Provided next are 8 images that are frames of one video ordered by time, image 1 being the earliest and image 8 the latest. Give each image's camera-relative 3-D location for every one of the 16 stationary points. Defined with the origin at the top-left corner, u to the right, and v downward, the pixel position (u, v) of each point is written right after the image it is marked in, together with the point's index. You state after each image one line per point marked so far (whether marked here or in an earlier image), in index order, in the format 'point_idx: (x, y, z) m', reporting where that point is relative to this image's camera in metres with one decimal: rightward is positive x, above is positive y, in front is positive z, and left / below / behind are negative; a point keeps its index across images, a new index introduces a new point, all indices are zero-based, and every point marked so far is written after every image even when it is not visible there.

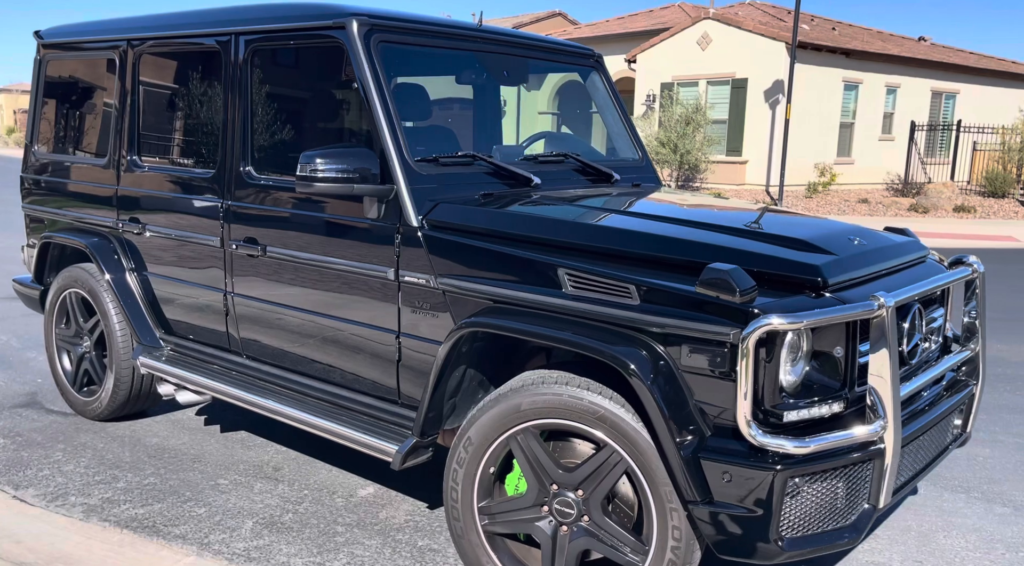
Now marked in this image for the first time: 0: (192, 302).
0: (-1.6, -0.1, +4.2) m
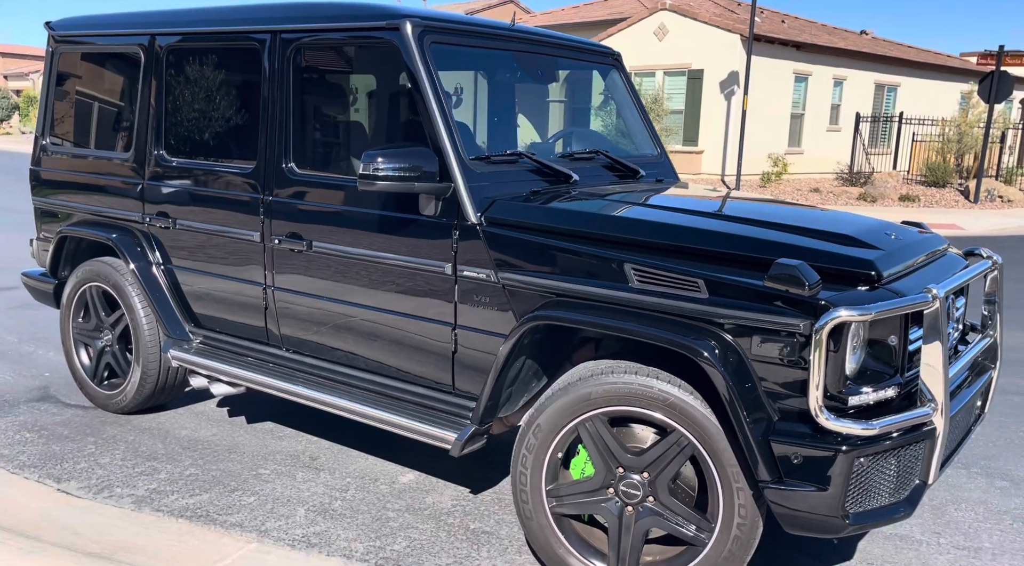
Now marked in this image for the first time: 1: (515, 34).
0: (-1.4, -0.1, +4.2) m
1: (0.0, +1.2, +4.0) m
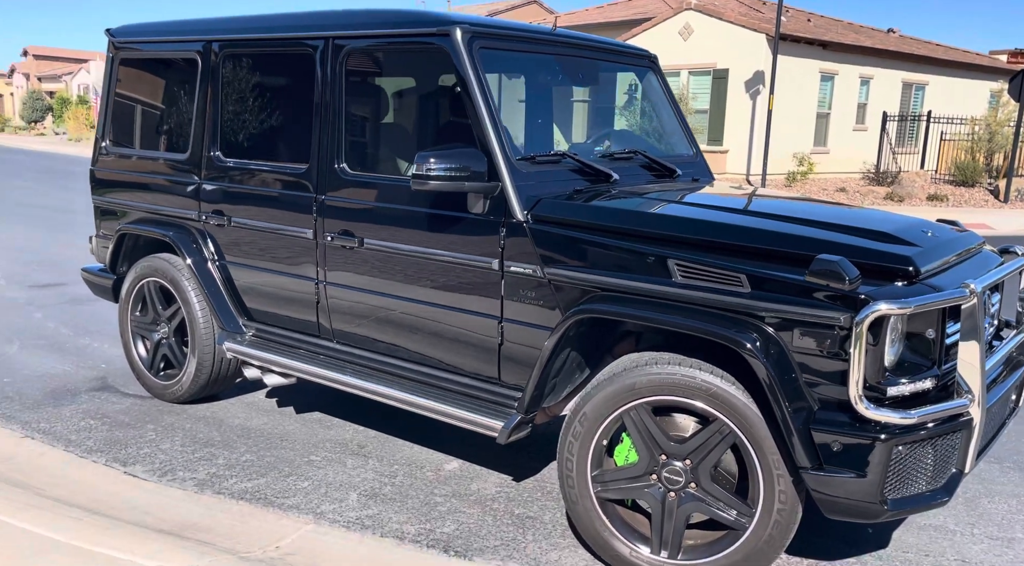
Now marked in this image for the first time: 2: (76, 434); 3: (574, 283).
0: (-1.2, 0.0, +4.4) m
1: (+0.2, +1.2, +4.1) m
2: (-2.2, -0.8, +4.2) m
3: (+0.2, 0.0, +3.3) m
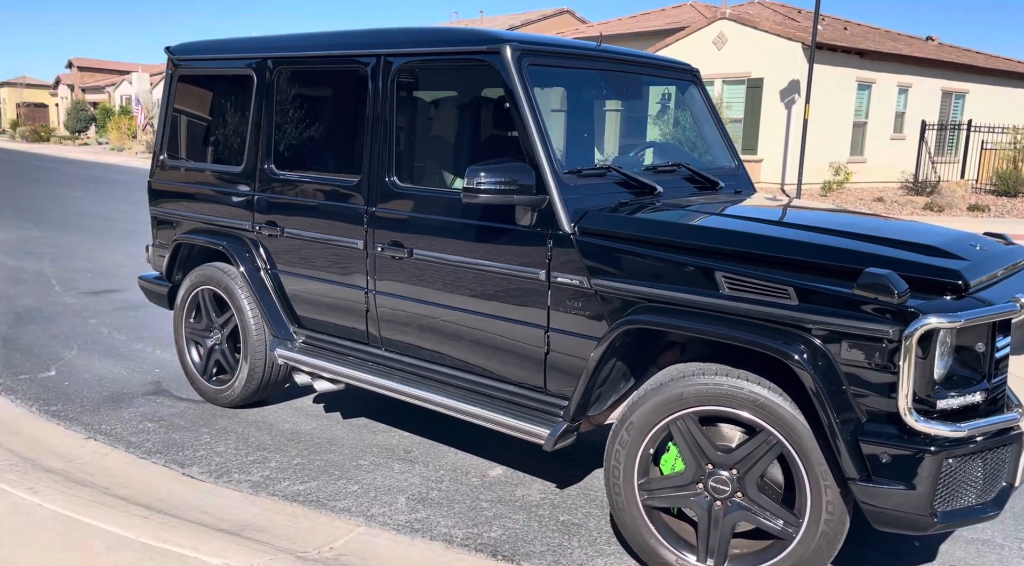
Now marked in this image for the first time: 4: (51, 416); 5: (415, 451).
0: (-1.0, -0.1, +4.5) m
1: (+0.4, +1.1, +4.2) m
2: (-1.9, -0.8, +4.4) m
3: (+0.4, 0.0, +3.4) m
4: (-2.6, -0.8, +4.9) m
5: (-0.5, -0.9, +4.5) m
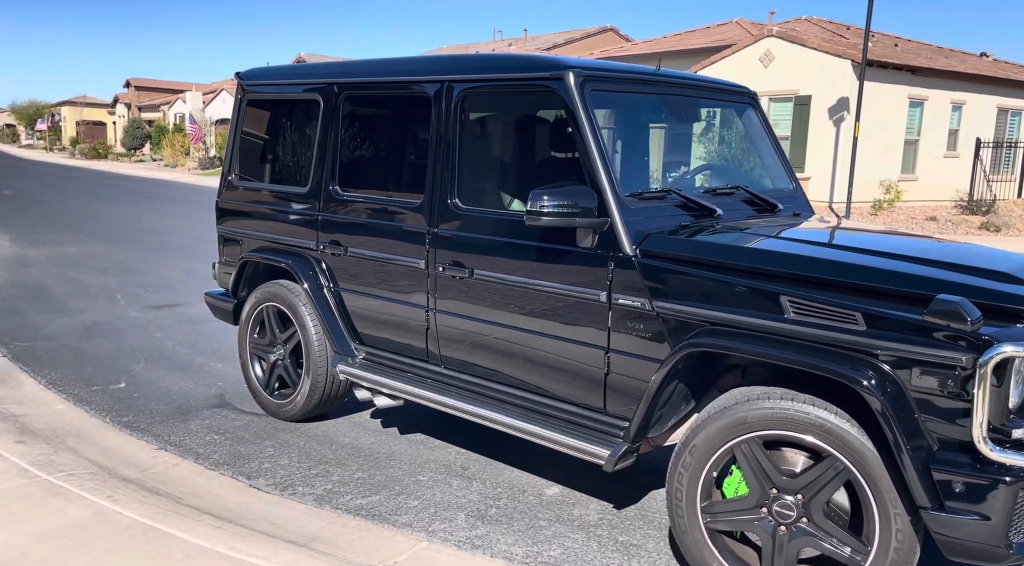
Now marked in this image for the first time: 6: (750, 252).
0: (-0.7, -0.2, +4.6) m
1: (+0.8, +1.0, +4.3) m
2: (-1.6, -0.9, +4.5) m
3: (+0.7, -0.1, +3.4) m
4: (-2.3, -0.9, +5.1) m
5: (-0.2, -1.0, +4.5) m
6: (+0.9, +0.1, +3.3) m
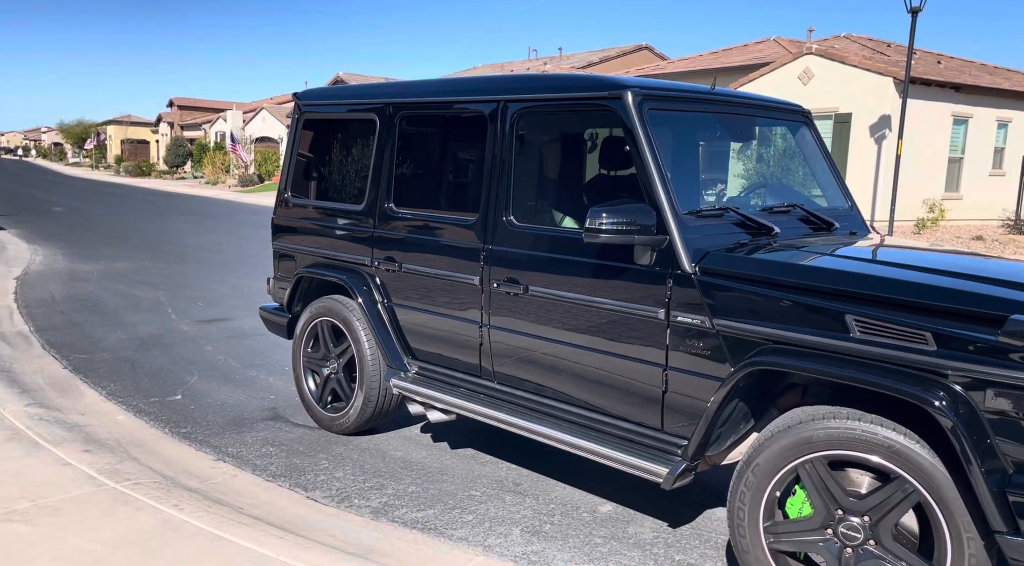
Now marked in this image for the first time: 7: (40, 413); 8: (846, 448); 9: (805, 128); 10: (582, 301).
0: (-0.4, -0.3, +4.7) m
1: (+1.0, +0.9, +4.3) m
2: (-1.4, -1.0, +4.6) m
3: (+0.9, -0.2, +3.4) m
4: (-2.0, -0.9, +5.1) m
5: (+0.1, -1.1, +4.5) m
6: (+1.2, 0.0, +3.3) m
7: (-3.0, -0.8, +5.5) m
8: (+1.2, -0.6, +2.9) m
9: (+1.7, +0.9, +4.8) m
10: (+0.3, -0.1, +4.0) m
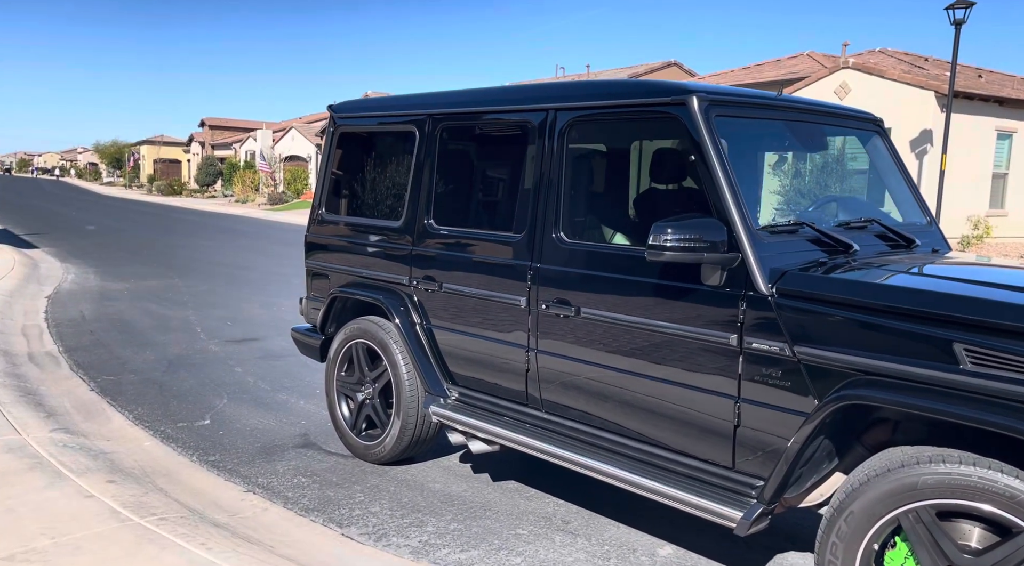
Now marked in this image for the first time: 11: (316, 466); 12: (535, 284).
0: (-0.1, -0.4, +4.4) m
1: (+1.3, +0.8, +3.9) m
2: (-1.1, -1.1, +4.3) m
3: (+1.1, -0.3, +3.0) m
4: (-1.7, -1.1, +4.9) m
5: (+0.3, -1.2, +4.2) m
6: (+1.4, 0.0, +2.9) m
7: (-2.8, -1.0, +5.2) m
8: (+1.4, -0.6, +2.6) m
9: (+1.9, +0.8, +4.4) m
10: (+0.6, -0.2, +3.6) m
11: (-1.1, -1.0, +4.7) m
12: (+0.1, 0.0, +4.1) m
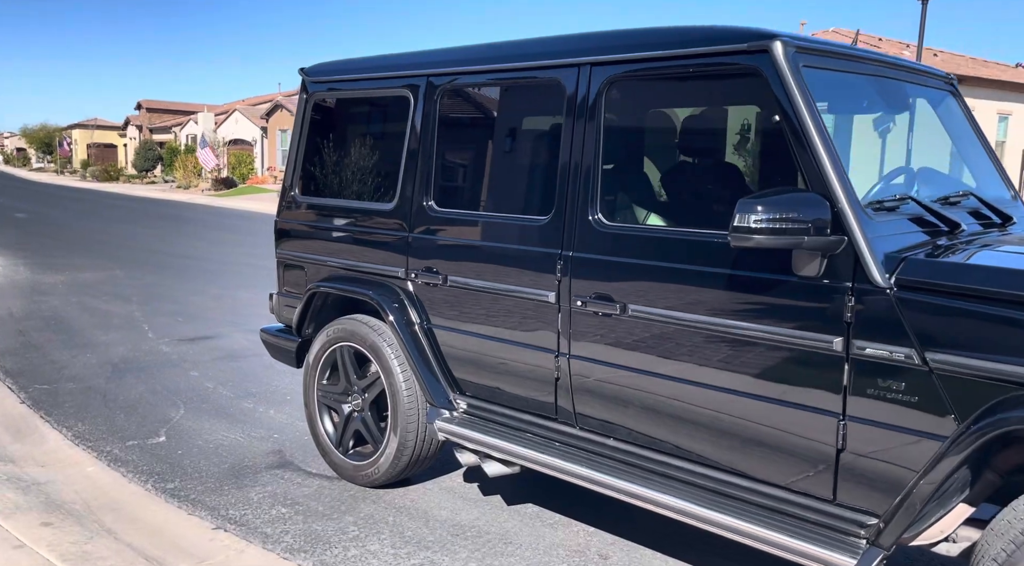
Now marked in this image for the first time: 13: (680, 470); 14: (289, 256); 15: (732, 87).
0: (0.0, -0.3, +3.7) m
1: (+1.4, +0.9, +3.3) m
2: (-1.0, -1.0, +3.5) m
3: (+1.3, -0.3, +2.4) m
4: (-1.7, -1.0, +4.1) m
5: (+0.4, -1.1, +3.5) m
6: (+1.6, 0.0, +2.3) m
7: (-2.7, -0.9, +4.4) m
8: (+1.6, -0.6, +2.0) m
9: (+2.0, +0.8, +3.8) m
10: (+0.7, -0.1, +3.0) m
11: (-1.0, -1.0, +4.0) m
12: (+0.2, 0.0, +3.4) m
13: (+0.6, -0.7, +3.2) m
14: (-1.3, +0.2, +4.7) m
15: (+0.8, +0.7, +3.0) m
